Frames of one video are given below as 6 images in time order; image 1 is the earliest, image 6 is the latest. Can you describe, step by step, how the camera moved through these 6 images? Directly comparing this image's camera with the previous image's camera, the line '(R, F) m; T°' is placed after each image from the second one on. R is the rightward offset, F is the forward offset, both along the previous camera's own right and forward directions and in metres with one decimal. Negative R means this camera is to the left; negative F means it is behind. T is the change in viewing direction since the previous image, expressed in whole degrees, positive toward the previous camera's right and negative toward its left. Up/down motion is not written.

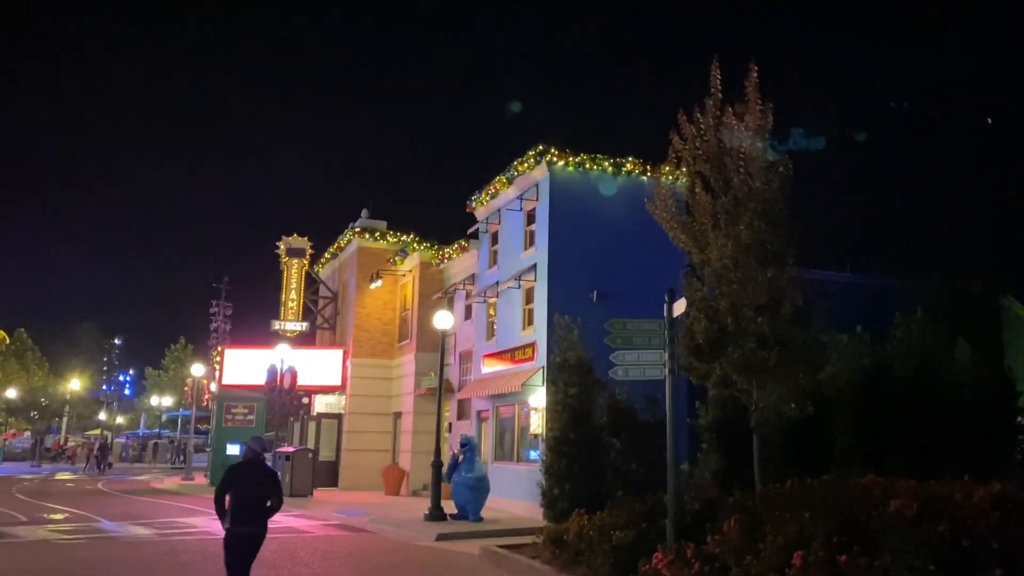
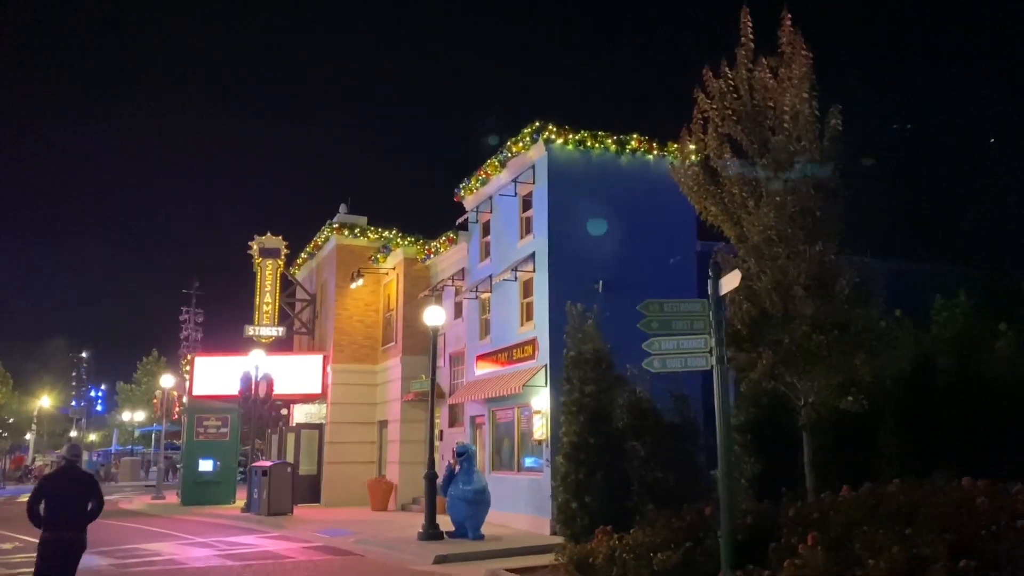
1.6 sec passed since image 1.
(-0.4, +2.0) m; +1°
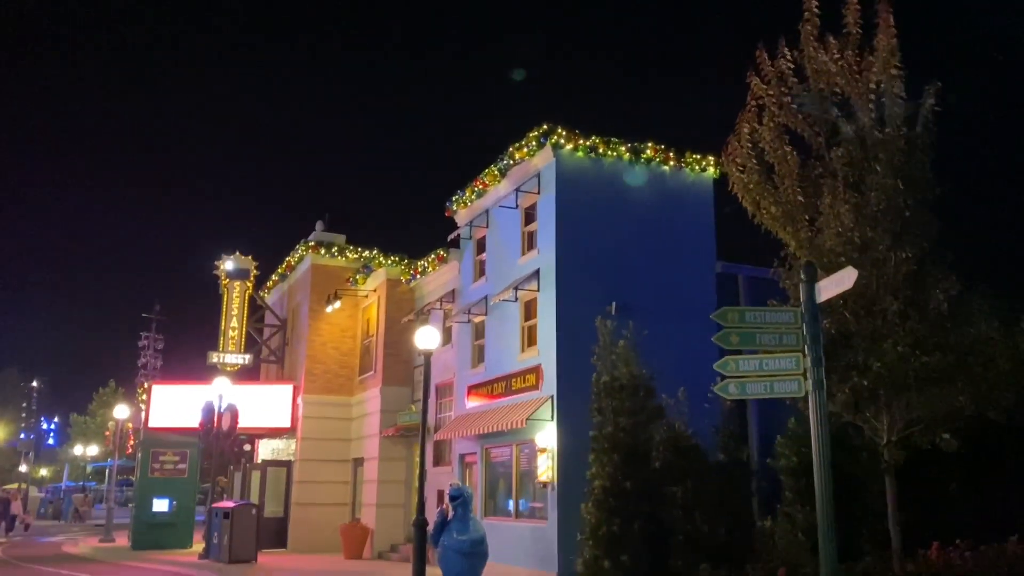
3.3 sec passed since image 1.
(-0.6, +2.1) m; +2°
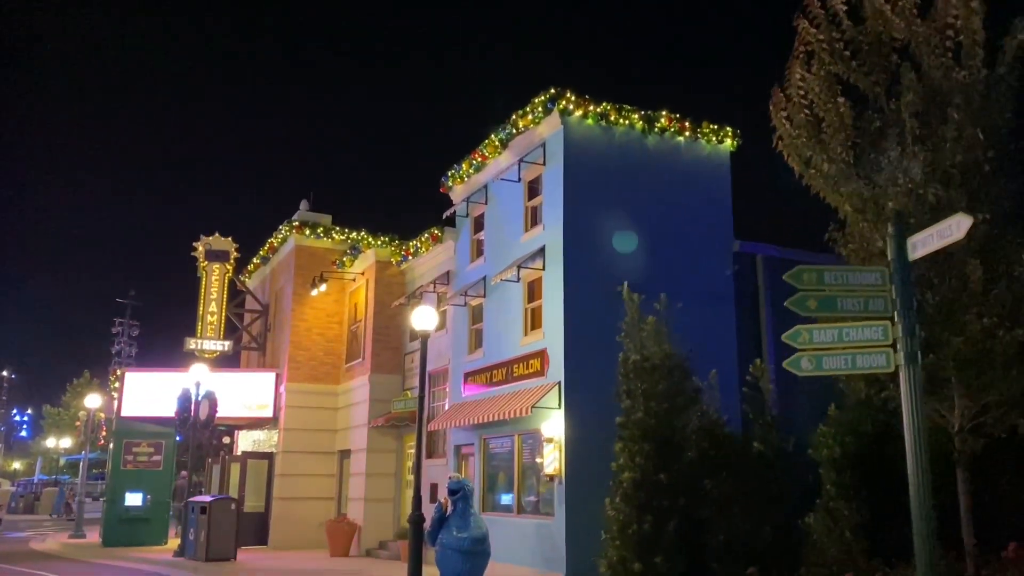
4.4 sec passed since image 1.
(-0.4, +1.3) m; +1°
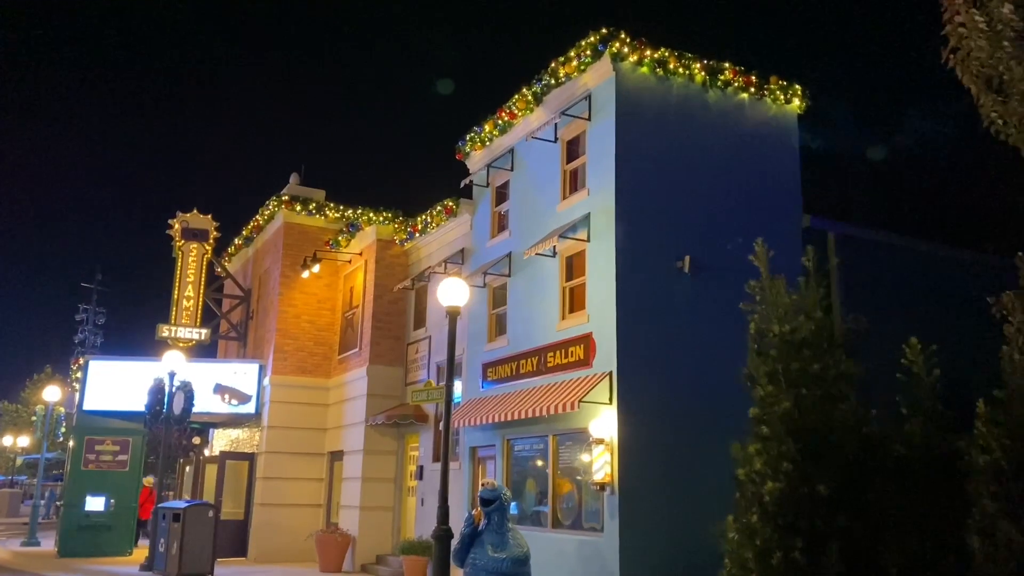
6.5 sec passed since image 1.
(-1.0, +2.4) m; +2°
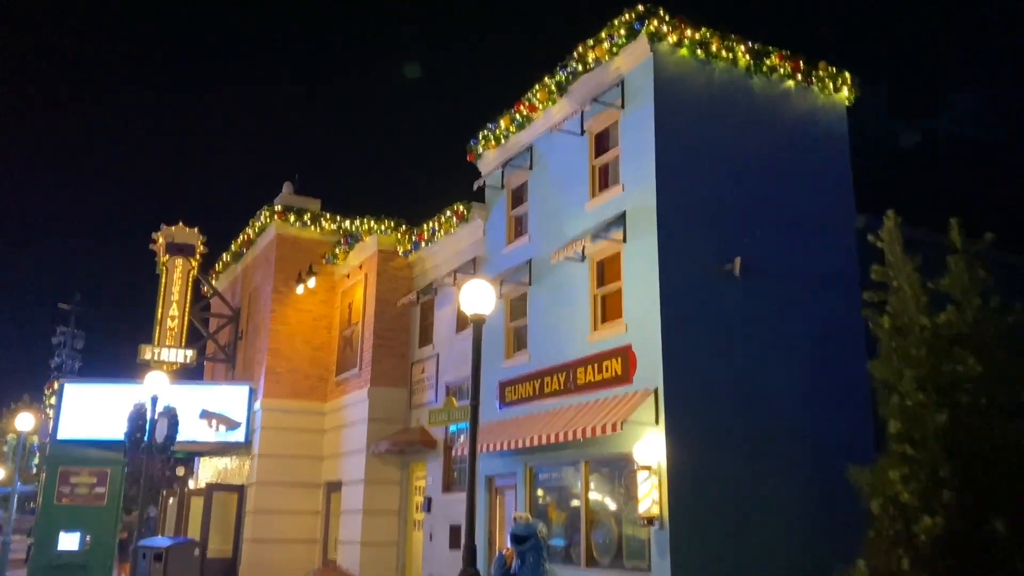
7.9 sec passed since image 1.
(-0.6, +1.5) m; +1°
